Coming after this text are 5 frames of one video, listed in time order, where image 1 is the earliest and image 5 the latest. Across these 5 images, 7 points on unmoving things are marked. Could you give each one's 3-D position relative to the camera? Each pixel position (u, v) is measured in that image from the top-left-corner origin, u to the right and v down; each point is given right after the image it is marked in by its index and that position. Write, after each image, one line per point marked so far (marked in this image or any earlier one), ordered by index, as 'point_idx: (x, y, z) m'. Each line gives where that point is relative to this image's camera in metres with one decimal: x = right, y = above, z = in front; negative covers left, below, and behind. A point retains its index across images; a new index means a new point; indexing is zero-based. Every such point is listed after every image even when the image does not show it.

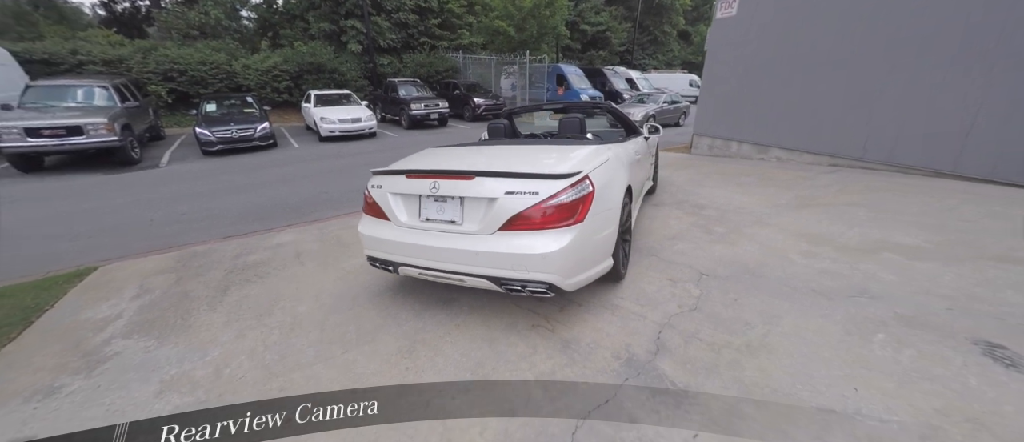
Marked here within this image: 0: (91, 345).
0: (-2.9, -0.8, +2.6) m
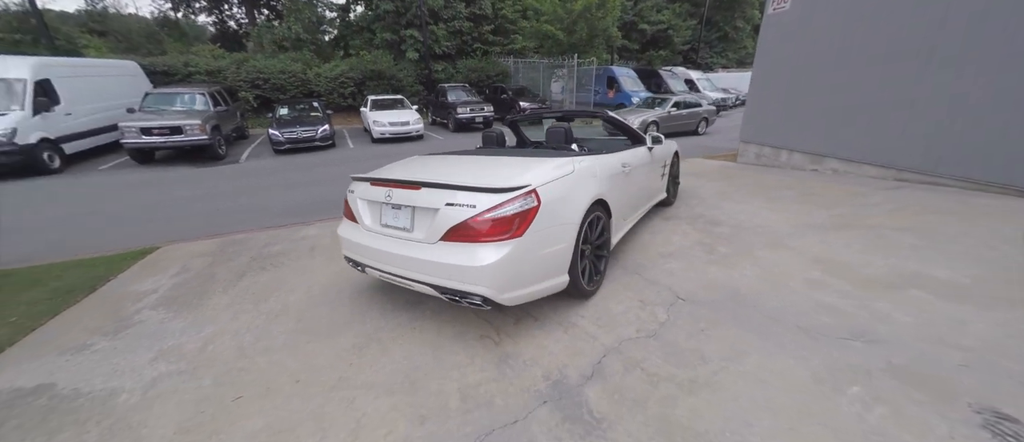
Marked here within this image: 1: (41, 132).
0: (-3.3, -0.8, +3.2) m
1: (-9.8, +1.8, +7.8) m
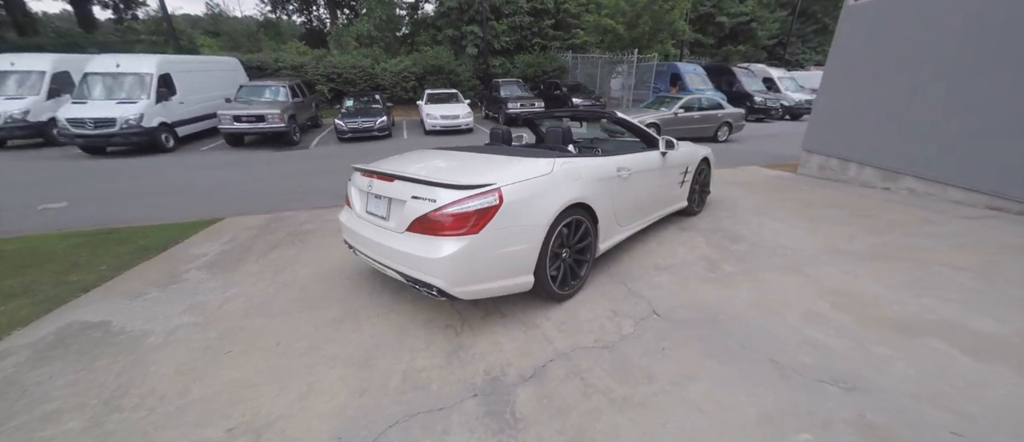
0: (-3.4, -0.5, +3.8) m
1: (-8.9, +2.6, +9.4) m
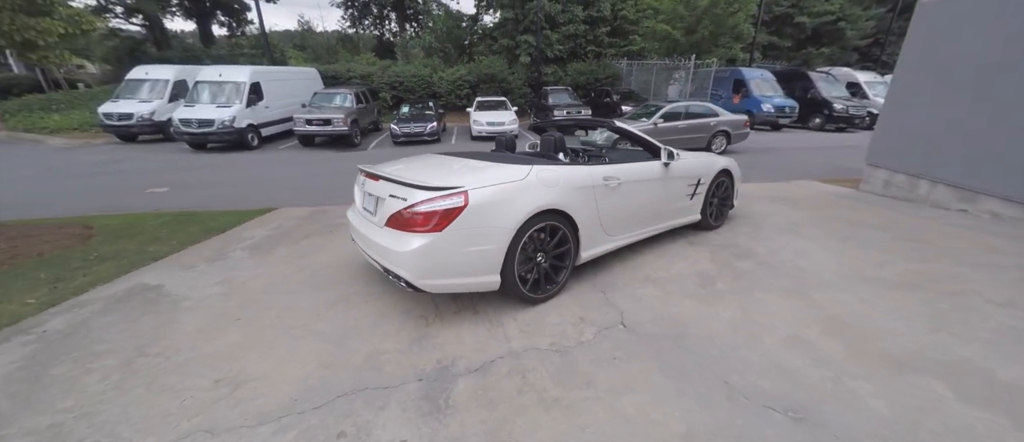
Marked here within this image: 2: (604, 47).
0: (-3.4, -0.3, +4.5) m
1: (-7.7, +3.0, +11.0) m
2: (+4.7, +9.0, +19.4) m
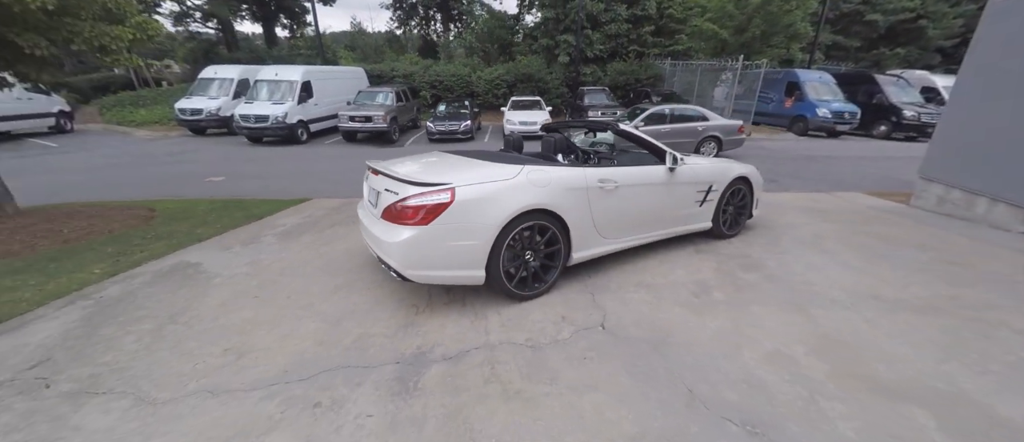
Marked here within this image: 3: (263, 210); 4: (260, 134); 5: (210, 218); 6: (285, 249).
0: (-3.3, -0.2, +5.0) m
1: (-6.7, +3.3, +11.9) m
2: (+6.8, +8.8, +18.9) m
3: (-4.0, +0.2, +6.0) m
4: (-7.7, +2.7, +11.4) m
5: (-4.5, +0.1, +5.5) m
6: (-2.7, -0.3, +4.5) m
